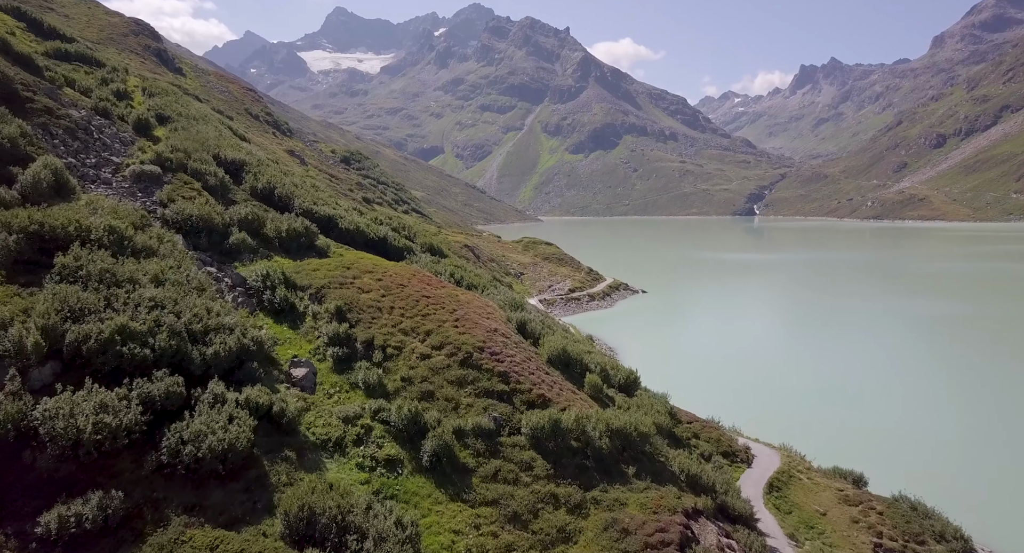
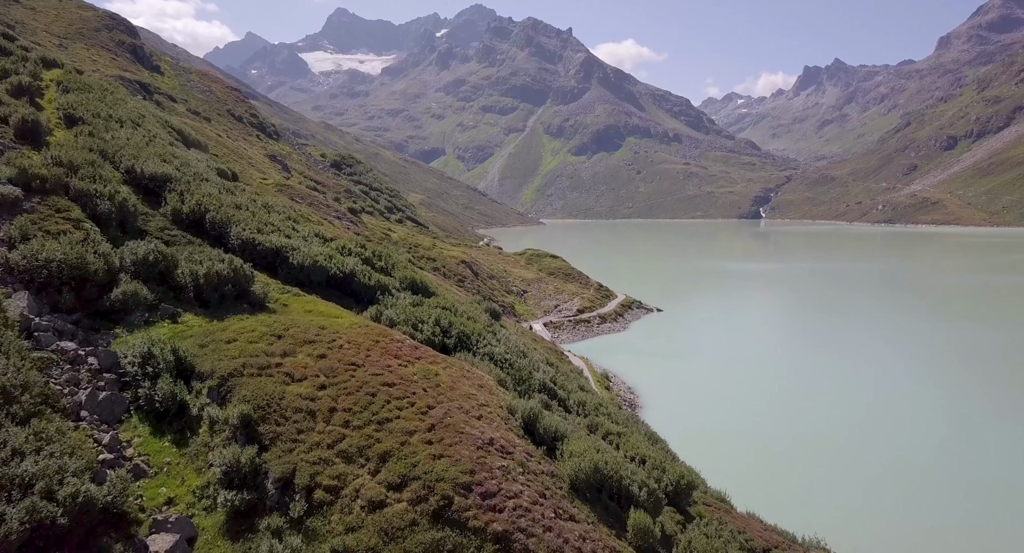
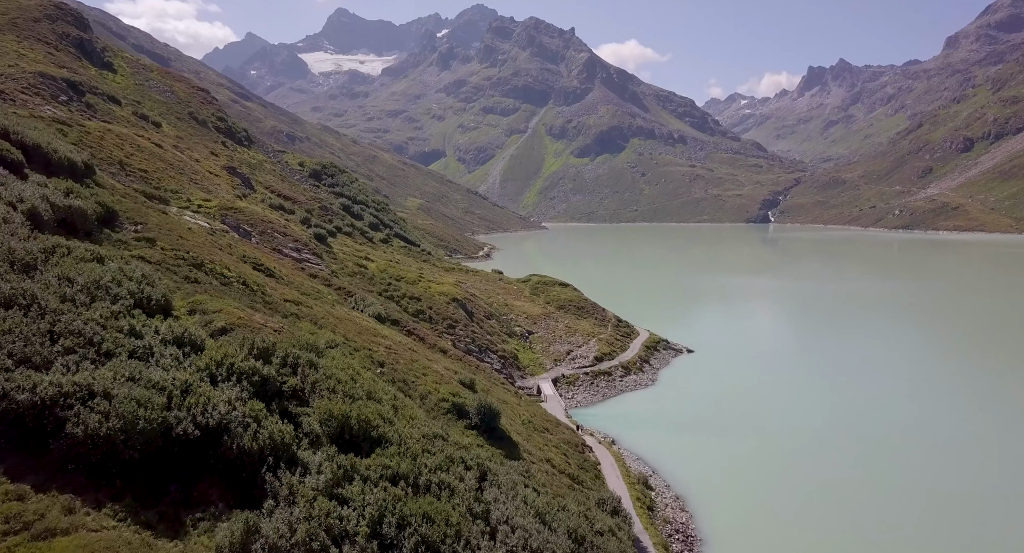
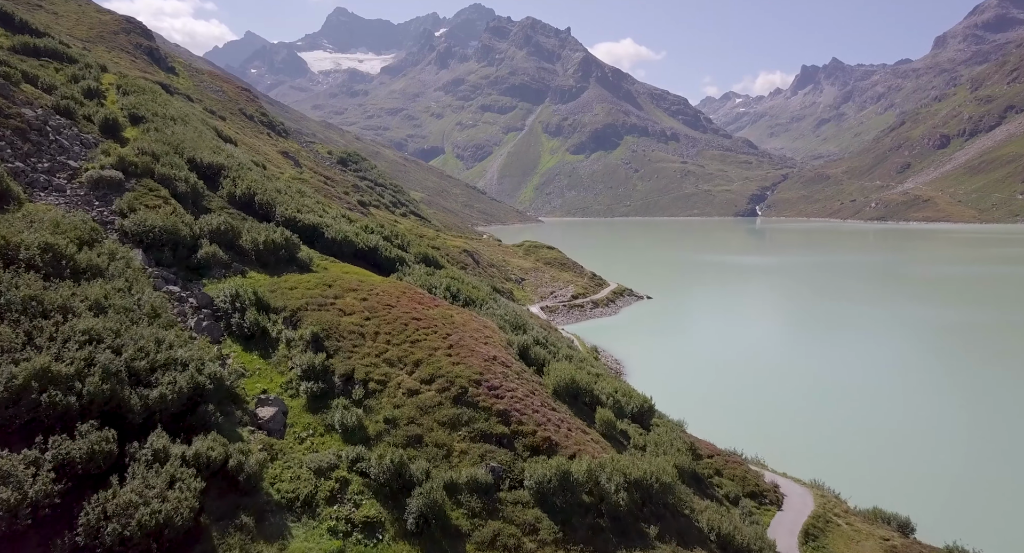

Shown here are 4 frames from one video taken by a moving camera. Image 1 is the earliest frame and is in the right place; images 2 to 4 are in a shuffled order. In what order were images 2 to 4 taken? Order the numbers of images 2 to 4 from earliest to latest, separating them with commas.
4, 2, 3
